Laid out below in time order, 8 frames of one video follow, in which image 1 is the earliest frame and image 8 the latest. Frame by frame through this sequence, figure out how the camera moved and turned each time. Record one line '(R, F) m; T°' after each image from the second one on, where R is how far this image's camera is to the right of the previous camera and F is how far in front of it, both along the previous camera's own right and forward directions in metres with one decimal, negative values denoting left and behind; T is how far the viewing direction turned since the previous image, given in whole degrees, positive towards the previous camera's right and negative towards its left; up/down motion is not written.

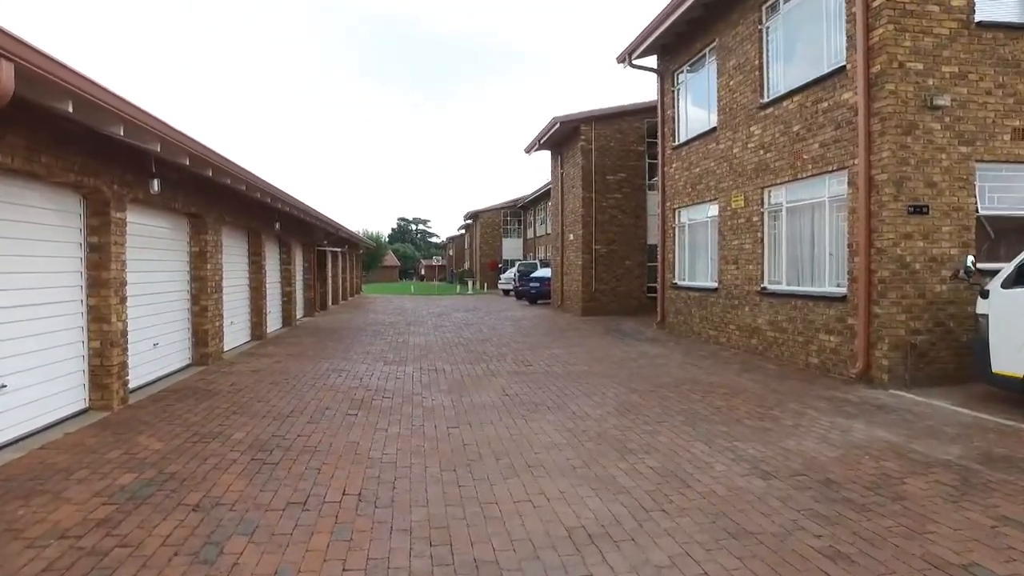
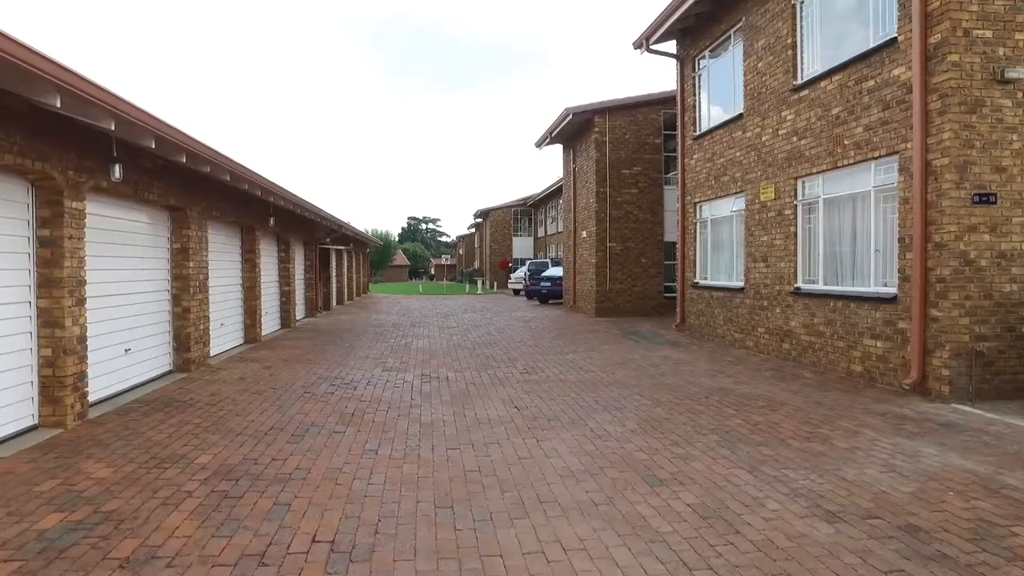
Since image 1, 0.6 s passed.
(0.0, +0.9) m; -1°
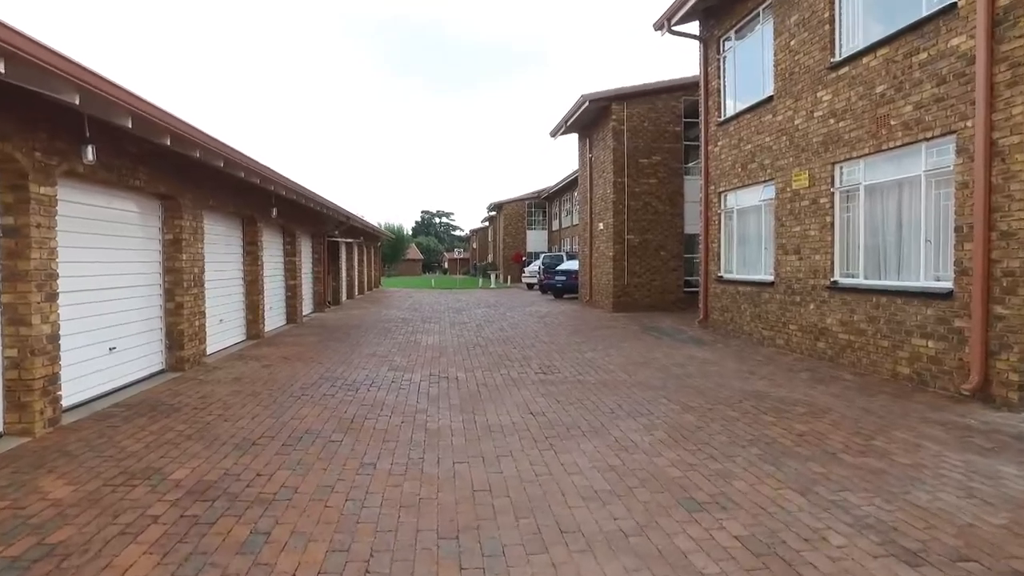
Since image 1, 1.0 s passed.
(0.0, +0.7) m; -1°
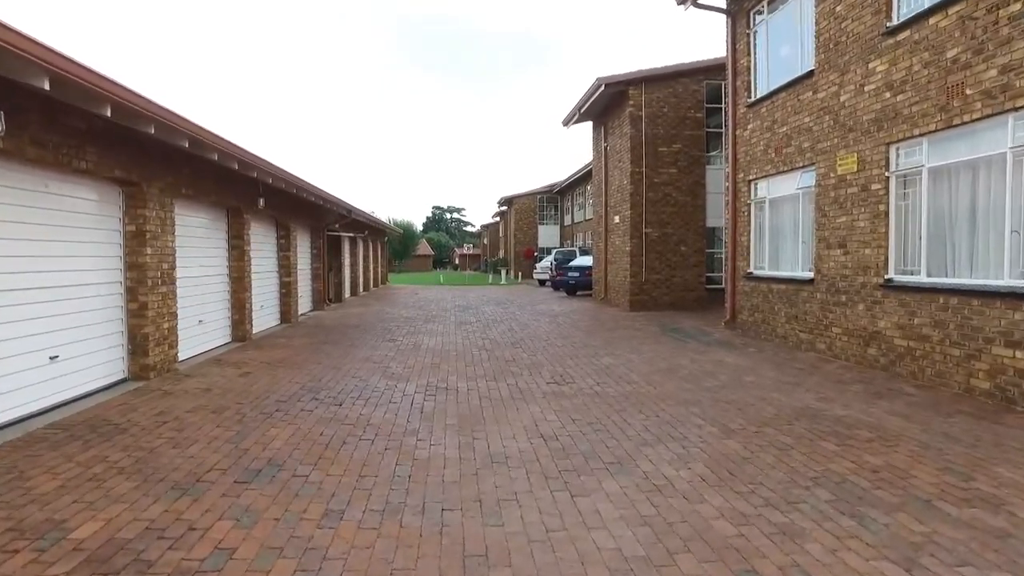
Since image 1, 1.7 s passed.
(0.0, +1.2) m; -1°
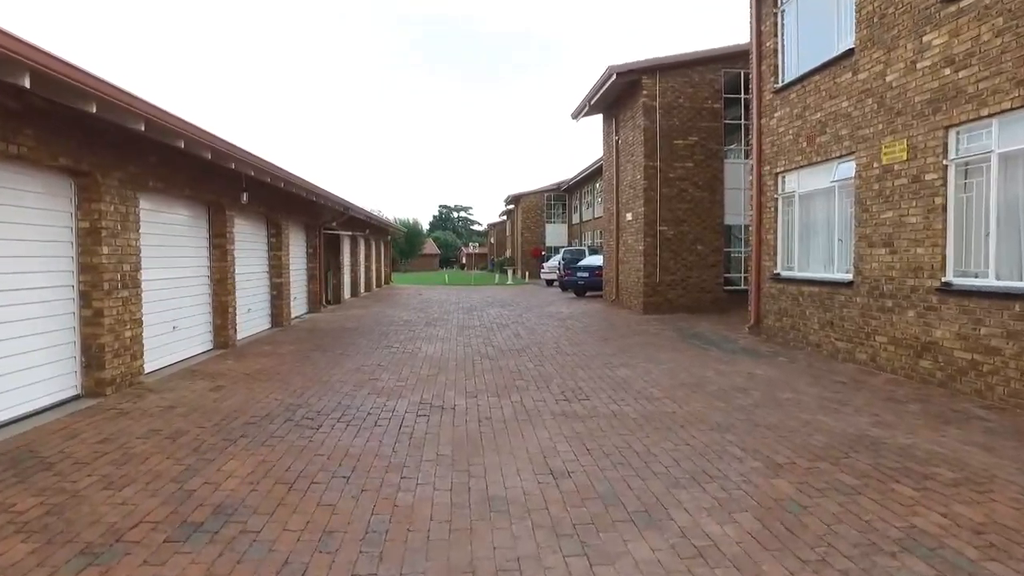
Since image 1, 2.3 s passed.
(0.0, +1.0) m; -1°
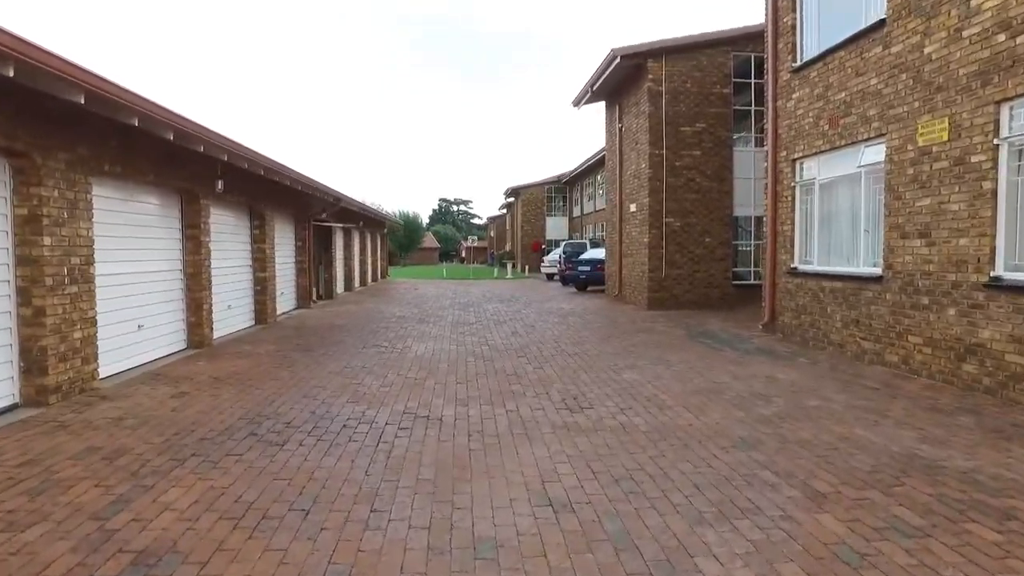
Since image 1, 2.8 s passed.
(+0.1, +0.8) m; 0°
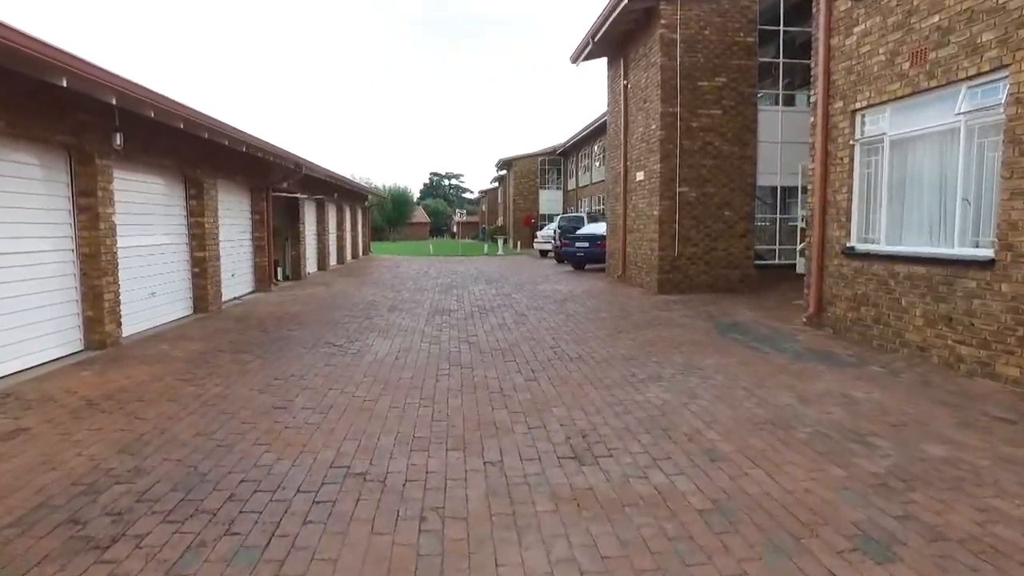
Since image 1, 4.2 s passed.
(+0.1, +2.3) m; +1°
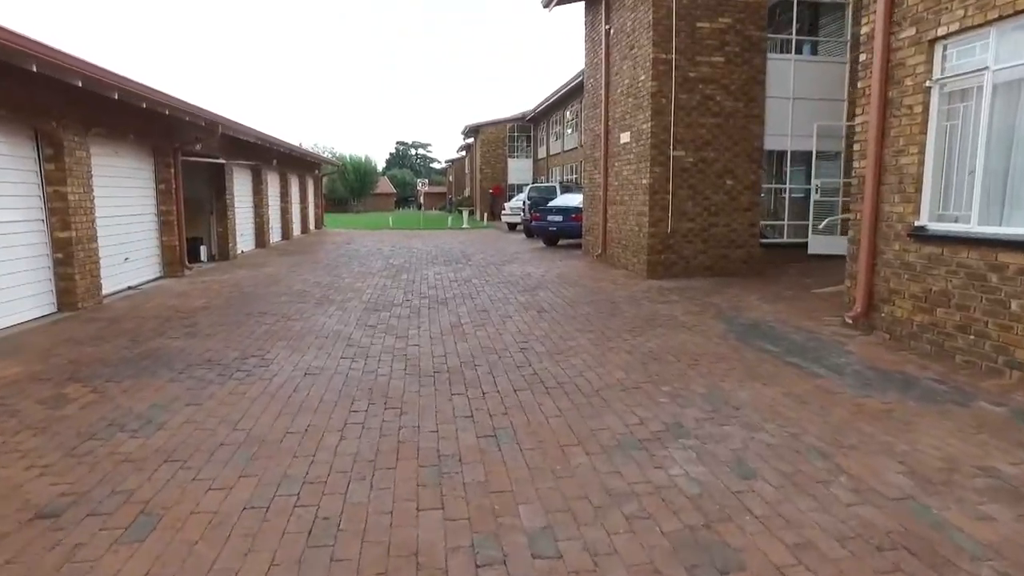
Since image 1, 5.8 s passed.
(+0.2, +2.5) m; +2°
